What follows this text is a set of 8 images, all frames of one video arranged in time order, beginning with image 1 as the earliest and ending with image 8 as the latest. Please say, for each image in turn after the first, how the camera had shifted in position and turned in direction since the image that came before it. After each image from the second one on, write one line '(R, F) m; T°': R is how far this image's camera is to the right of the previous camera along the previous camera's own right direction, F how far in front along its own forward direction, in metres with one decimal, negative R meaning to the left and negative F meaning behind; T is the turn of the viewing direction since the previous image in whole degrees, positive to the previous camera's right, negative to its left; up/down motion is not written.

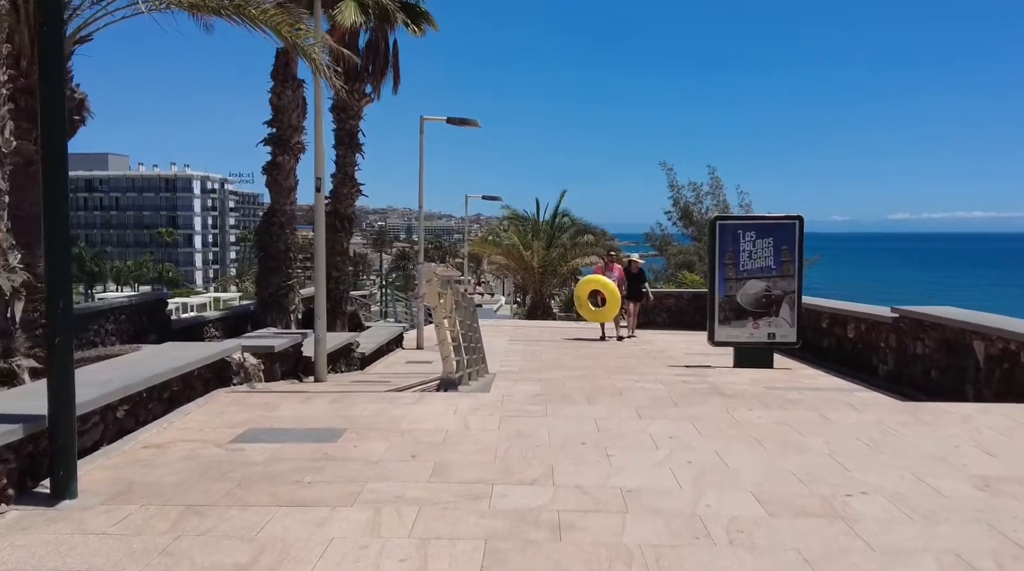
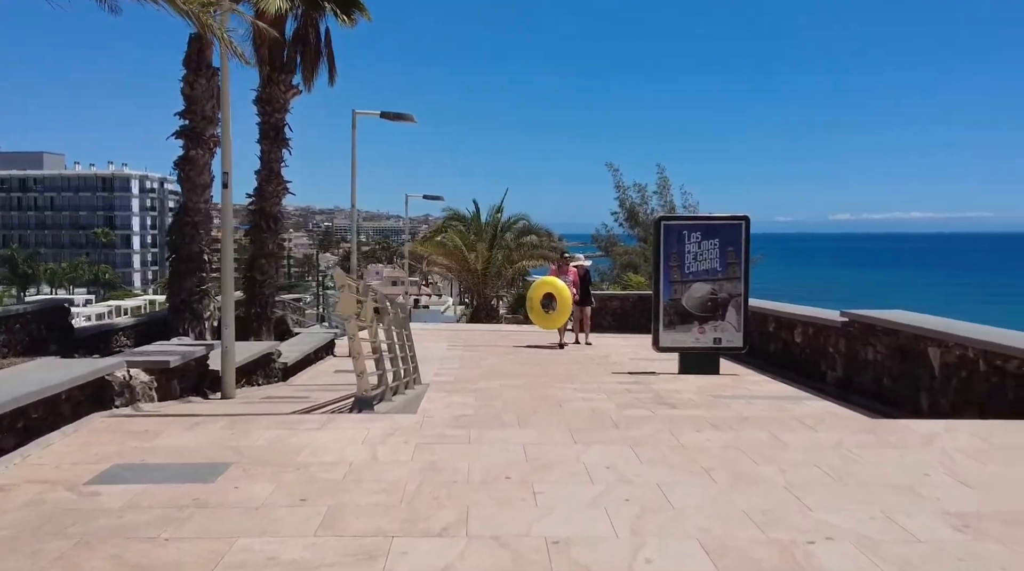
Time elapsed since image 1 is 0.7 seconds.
(+0.2, +0.7) m; +3°
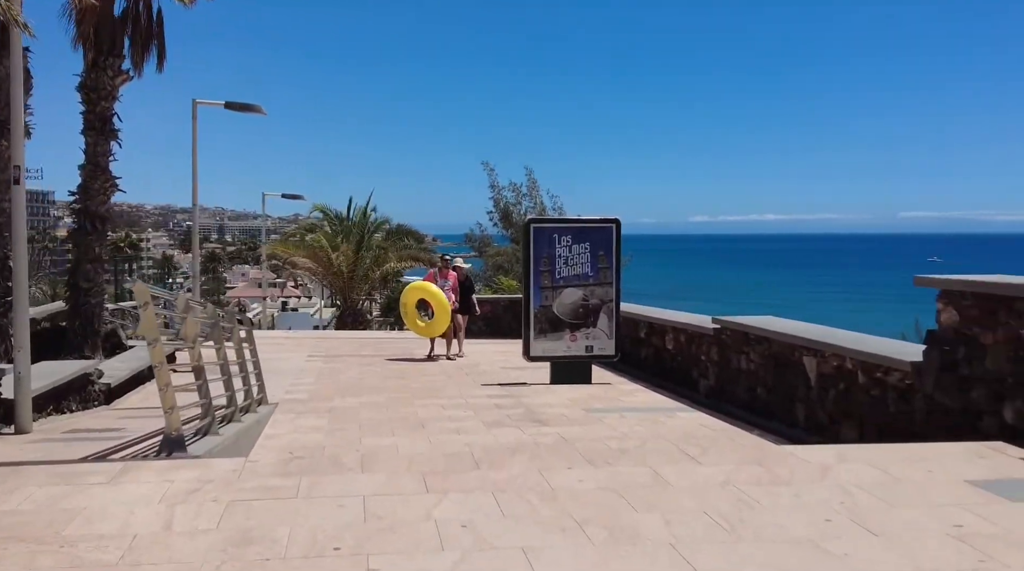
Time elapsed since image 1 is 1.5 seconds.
(+0.2, +0.8) m; +8°
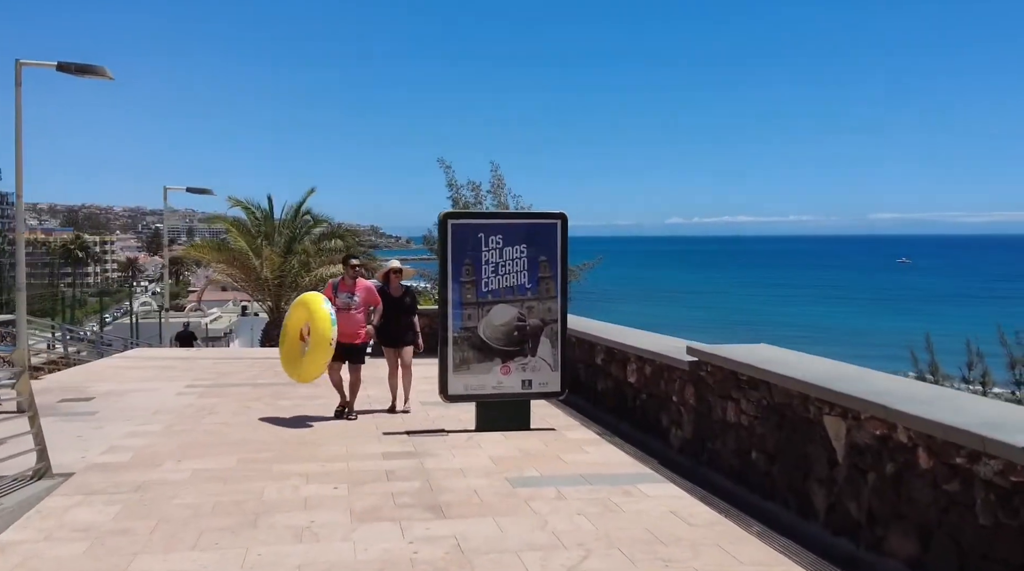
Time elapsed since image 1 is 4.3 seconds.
(+0.6, +2.9) m; +2°
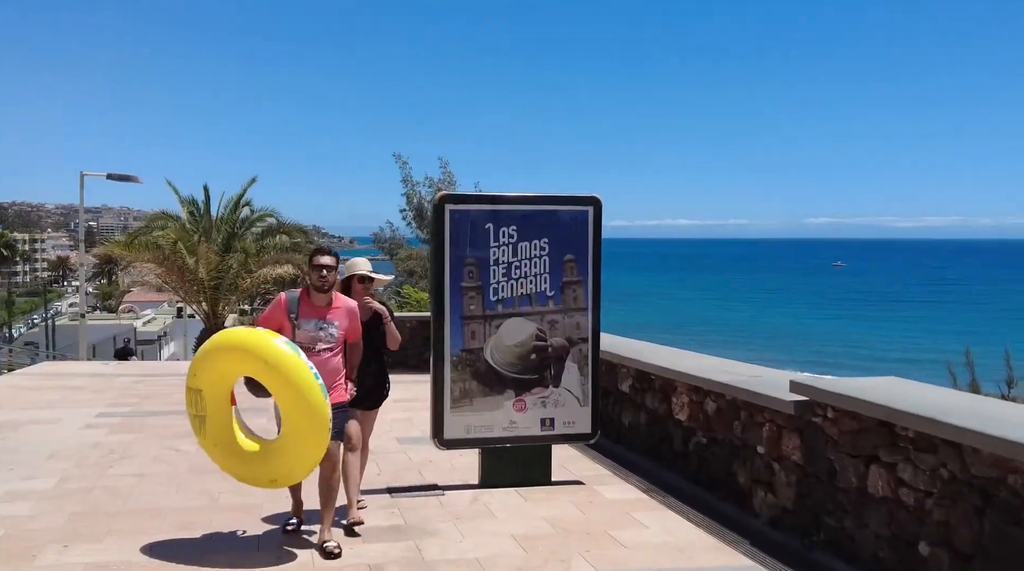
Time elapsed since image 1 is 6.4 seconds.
(-0.6, +2.3) m; +4°
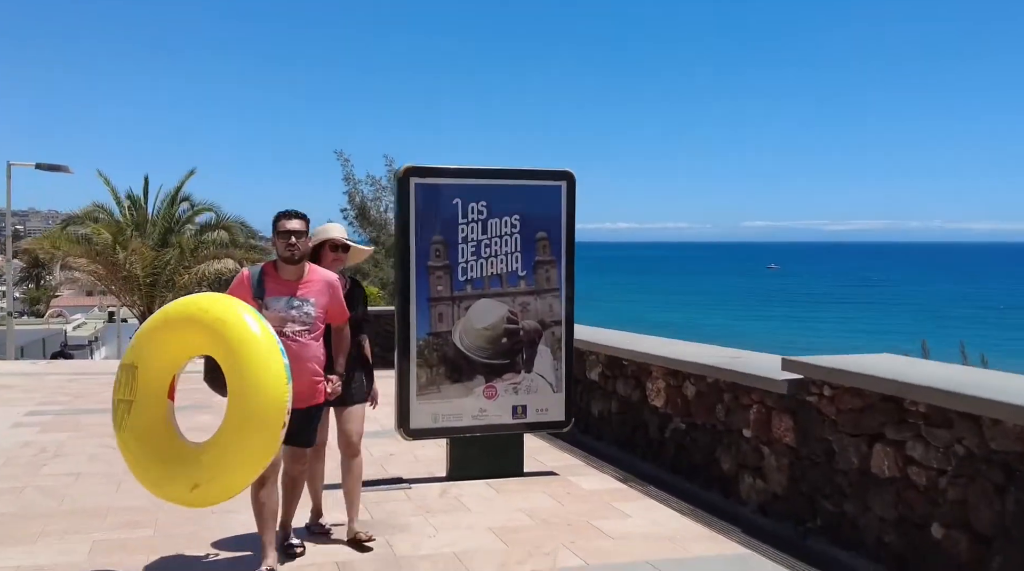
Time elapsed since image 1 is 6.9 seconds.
(-0.2, +0.4) m; +4°
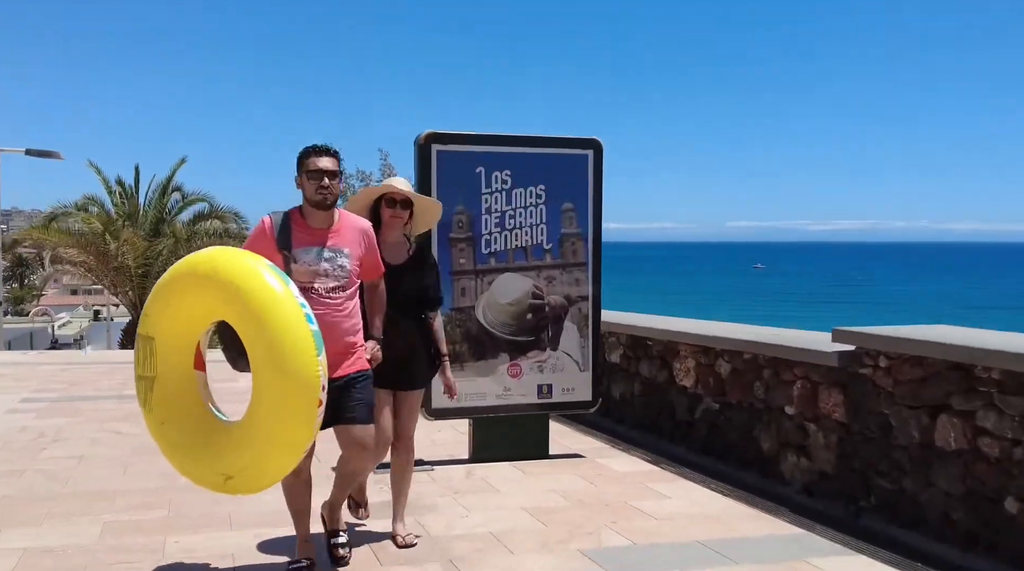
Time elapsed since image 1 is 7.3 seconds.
(-0.3, +0.3) m; +1°
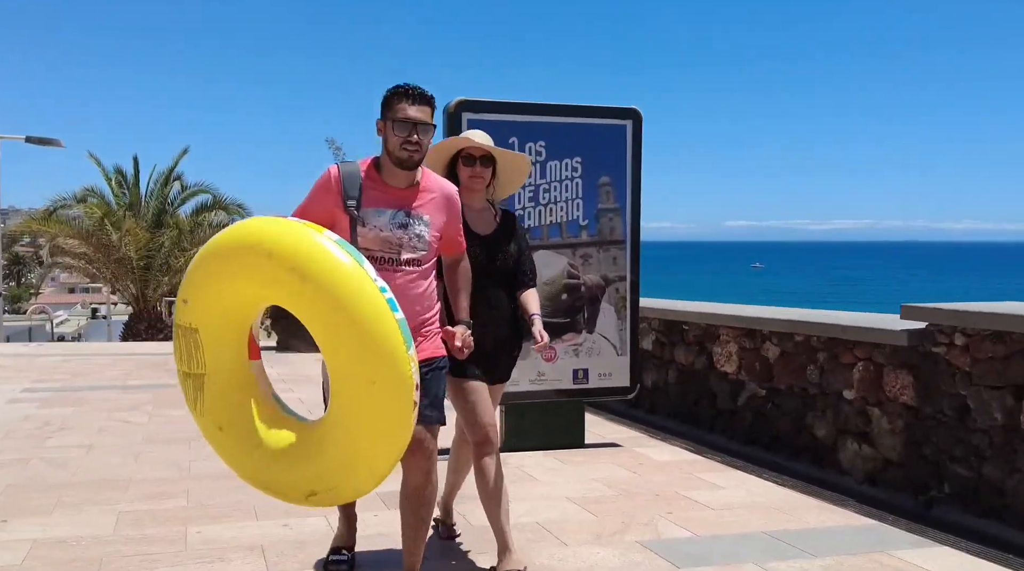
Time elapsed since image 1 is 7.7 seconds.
(-0.2, +0.4) m; 0°
